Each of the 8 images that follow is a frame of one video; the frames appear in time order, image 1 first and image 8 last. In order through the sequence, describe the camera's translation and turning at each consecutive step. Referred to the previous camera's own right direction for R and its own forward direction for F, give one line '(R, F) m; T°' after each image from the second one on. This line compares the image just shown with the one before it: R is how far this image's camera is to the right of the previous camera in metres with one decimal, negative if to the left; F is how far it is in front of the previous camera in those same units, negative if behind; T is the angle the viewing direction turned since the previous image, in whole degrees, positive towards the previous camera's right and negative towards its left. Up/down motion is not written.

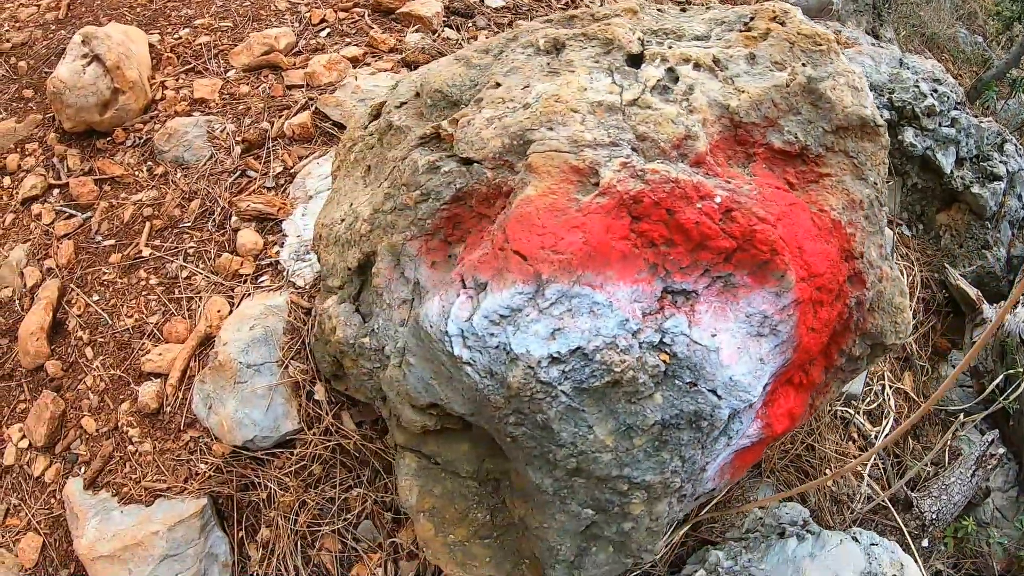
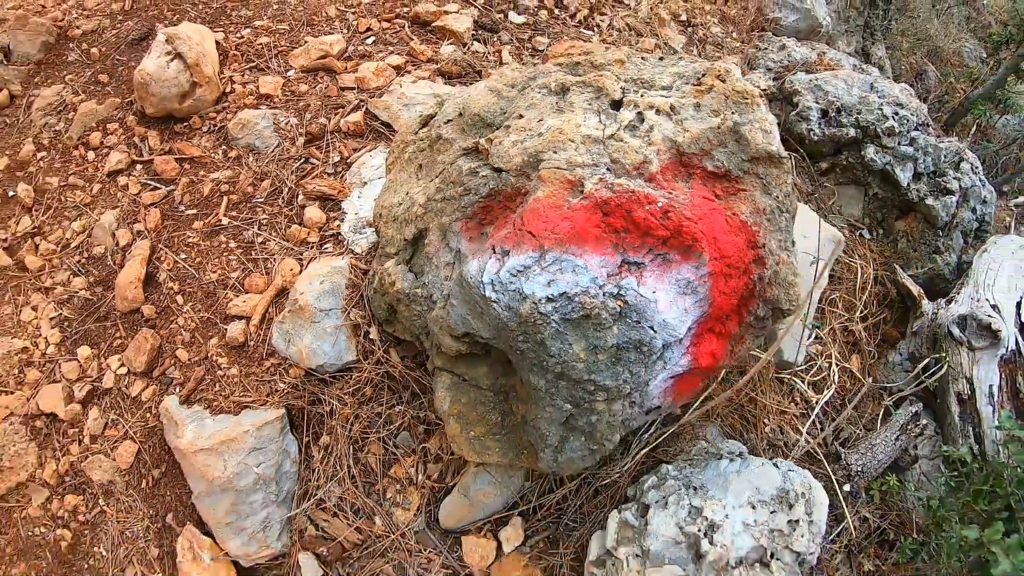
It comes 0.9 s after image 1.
(0.0, -0.2) m; 0°
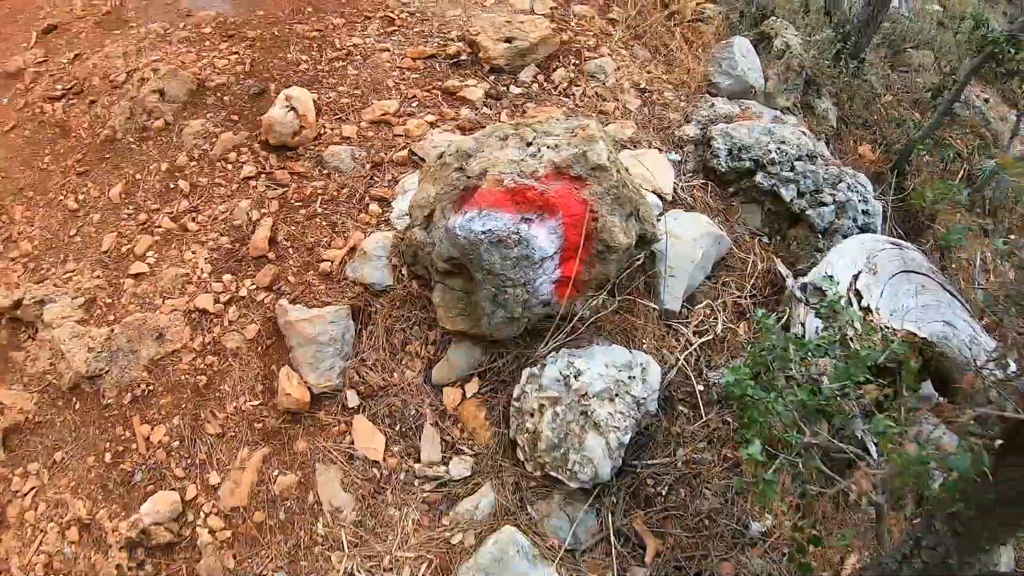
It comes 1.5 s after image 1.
(+0.1, -0.5) m; -2°
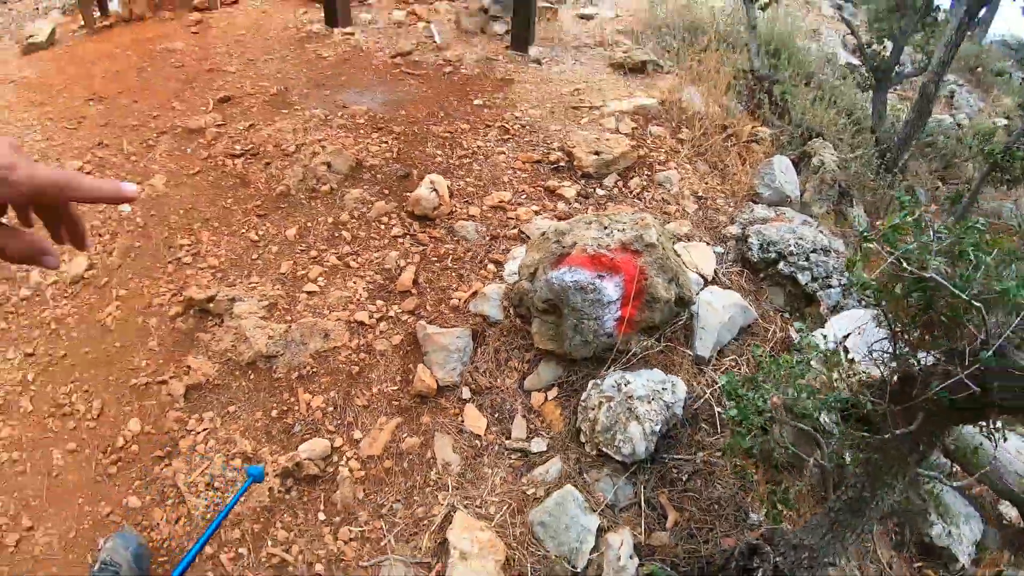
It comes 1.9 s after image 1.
(0.0, -0.4) m; -4°
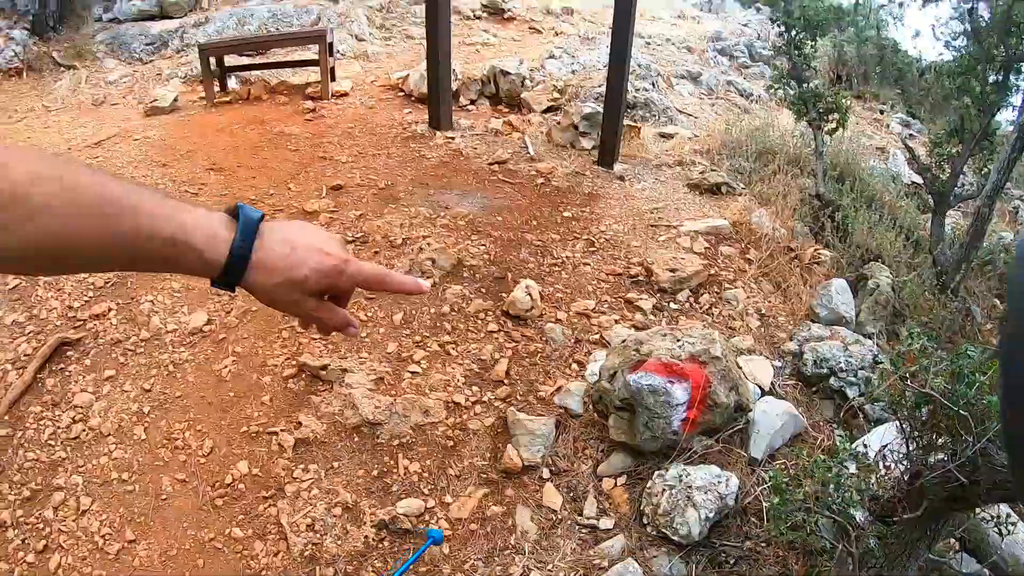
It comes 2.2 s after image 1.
(-0.1, -0.3) m; -4°
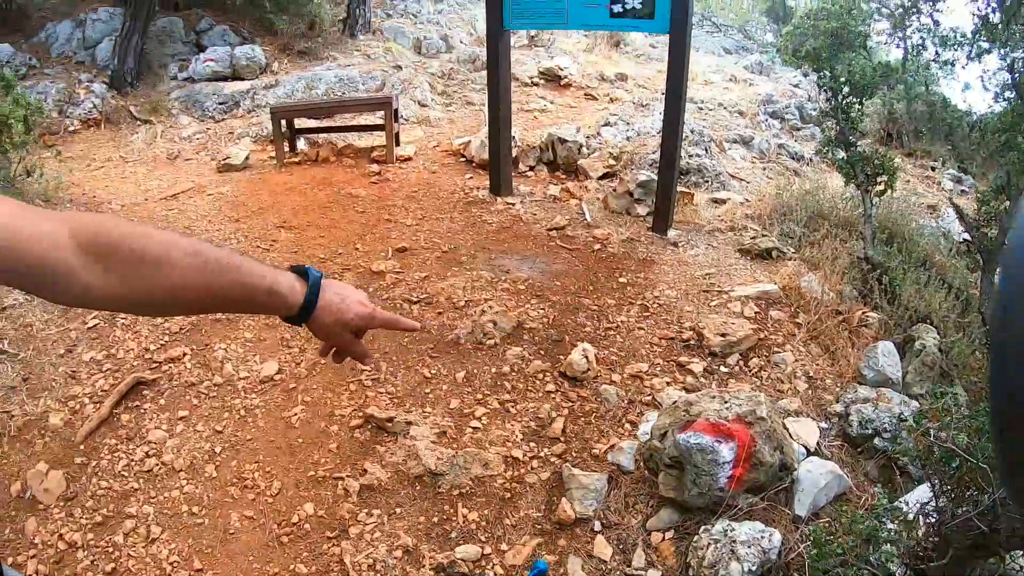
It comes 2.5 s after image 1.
(0.0, -0.2) m; -3°
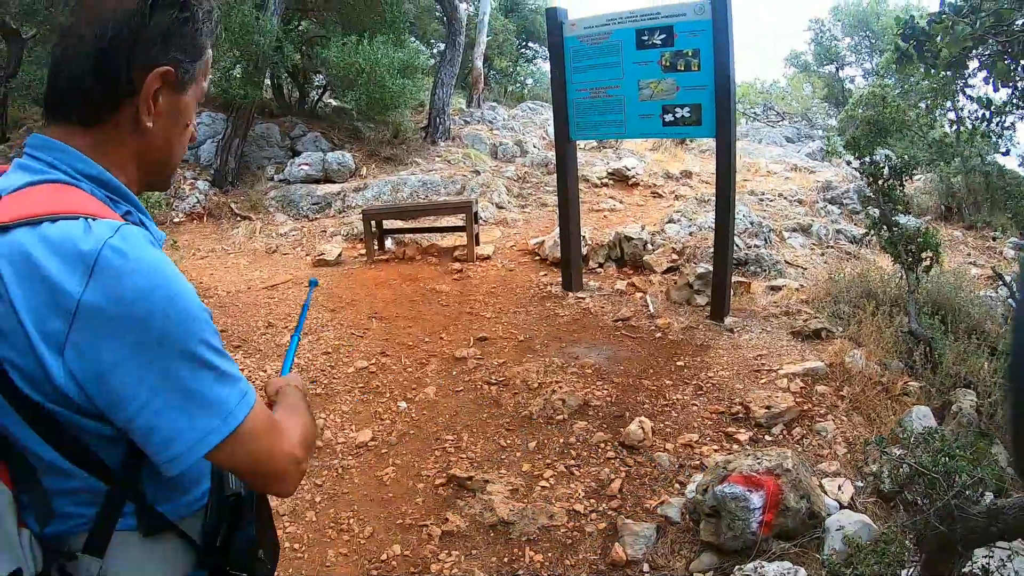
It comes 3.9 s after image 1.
(+0.1, -0.5) m; -5°
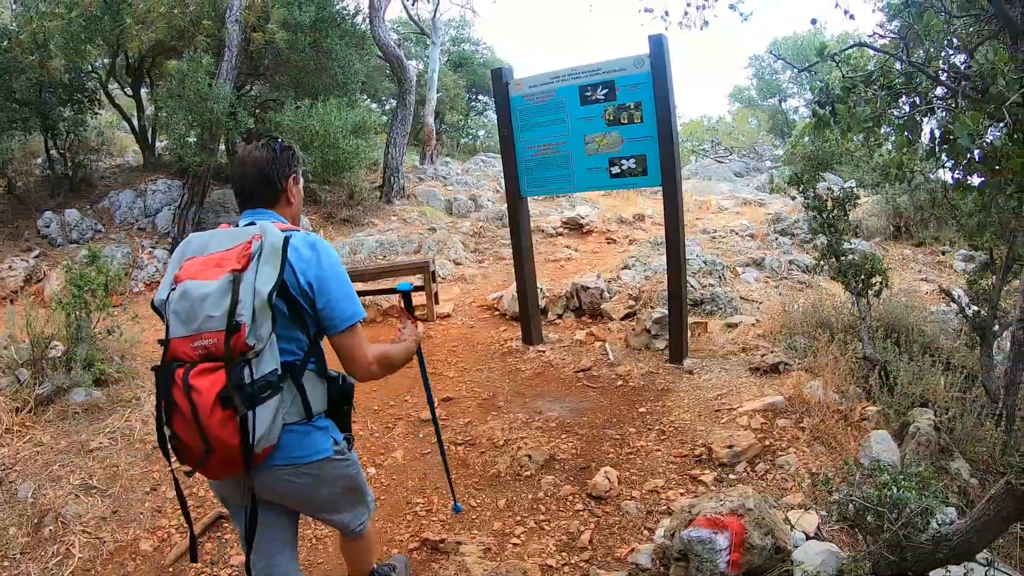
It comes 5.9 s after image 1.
(0.0, -0.1) m; +2°
